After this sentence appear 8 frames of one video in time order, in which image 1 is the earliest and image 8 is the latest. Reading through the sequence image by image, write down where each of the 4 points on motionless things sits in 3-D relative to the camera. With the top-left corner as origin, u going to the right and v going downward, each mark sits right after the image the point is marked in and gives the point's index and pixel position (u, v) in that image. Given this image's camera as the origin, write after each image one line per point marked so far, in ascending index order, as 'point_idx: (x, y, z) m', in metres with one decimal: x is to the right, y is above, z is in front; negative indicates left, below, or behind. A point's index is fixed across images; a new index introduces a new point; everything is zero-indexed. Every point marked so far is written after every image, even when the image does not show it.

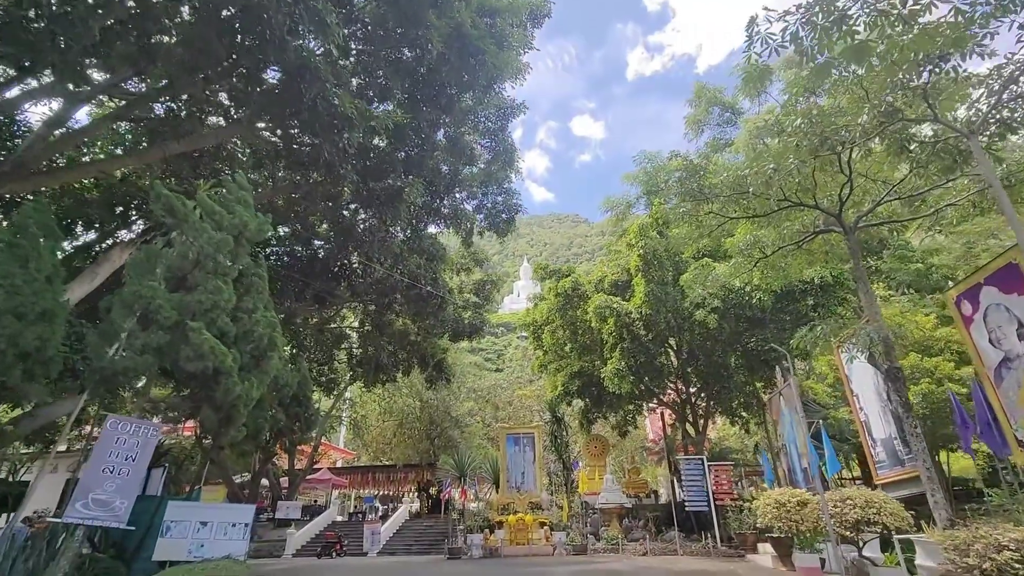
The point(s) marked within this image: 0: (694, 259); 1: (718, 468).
0: (+4.8, +0.8, +14.6) m
1: (+5.1, -4.4, +13.5) m
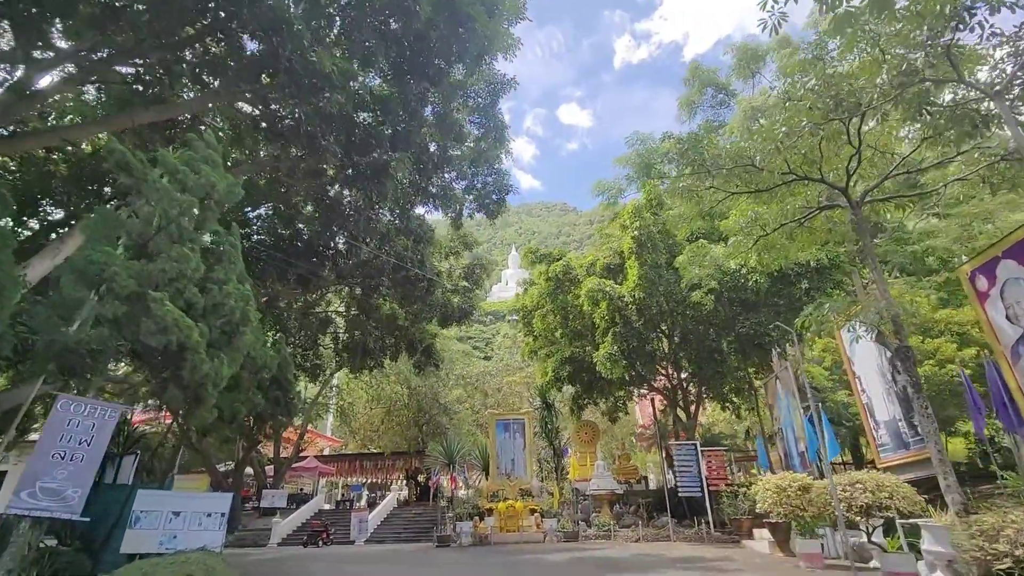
0: (+4.6, +1.2, +14.4) m
1: (+4.8, -4.0, +13.3) m
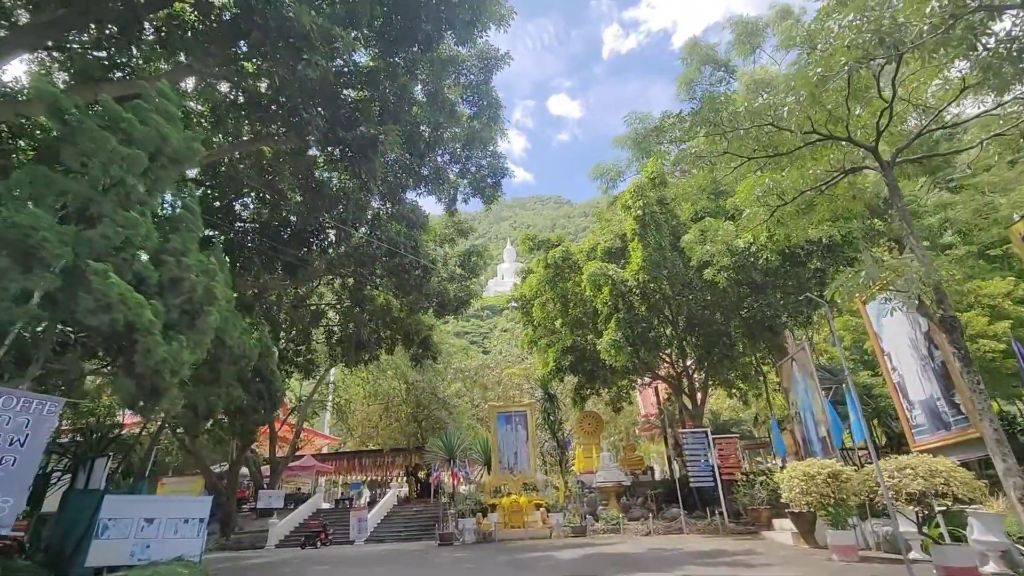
0: (+4.5, +1.7, +13.8) m
1: (+4.9, -3.6, +12.8) m
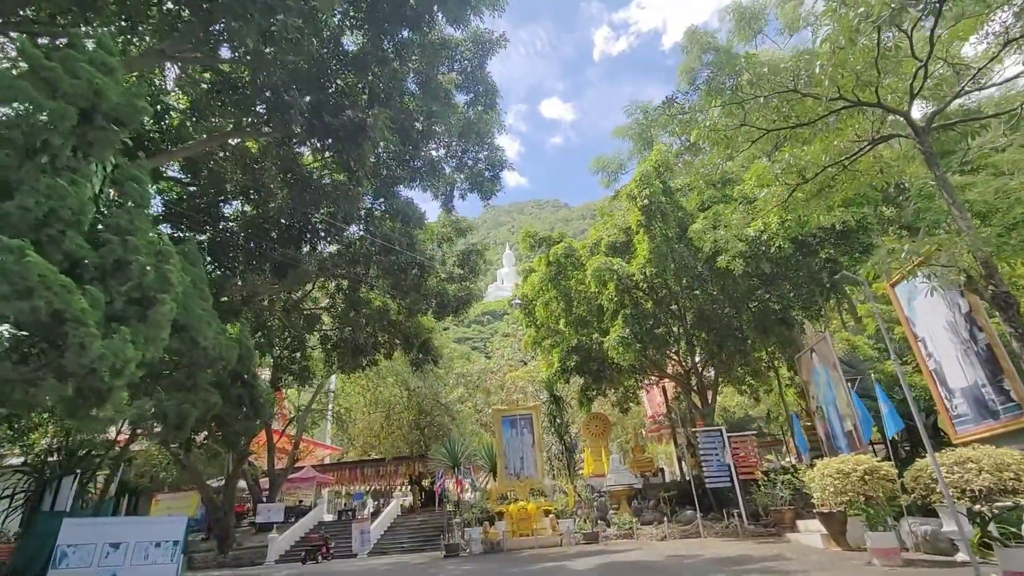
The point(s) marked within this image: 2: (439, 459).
0: (+4.5, +1.8, +13.3) m
1: (+5.1, -3.4, +12.2) m
2: (-2.2, -5.2, +16.6) m
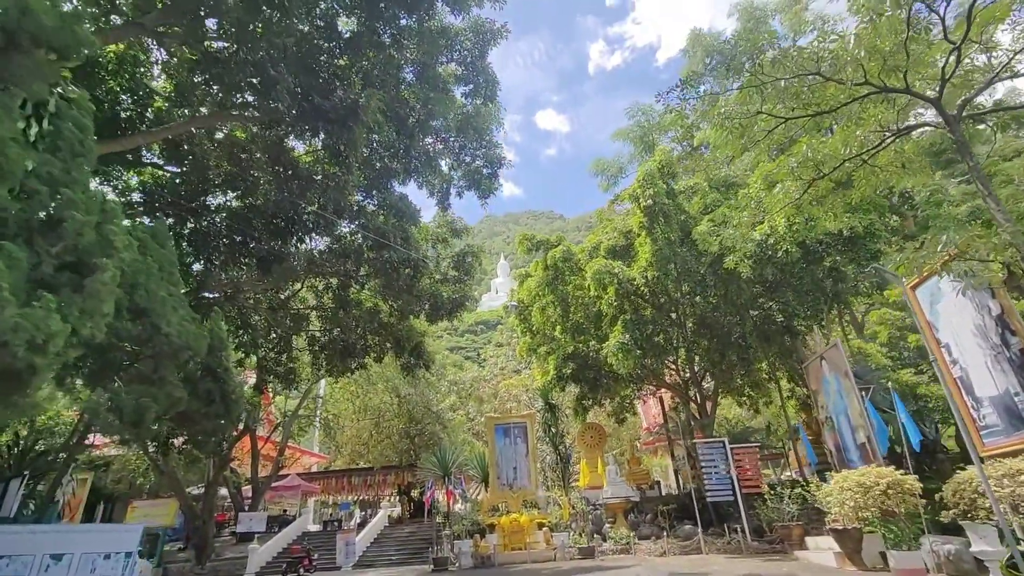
0: (+4.4, +1.7, +12.9) m
1: (+4.9, -3.5, +11.8) m
2: (-2.4, -5.3, +16.0) m
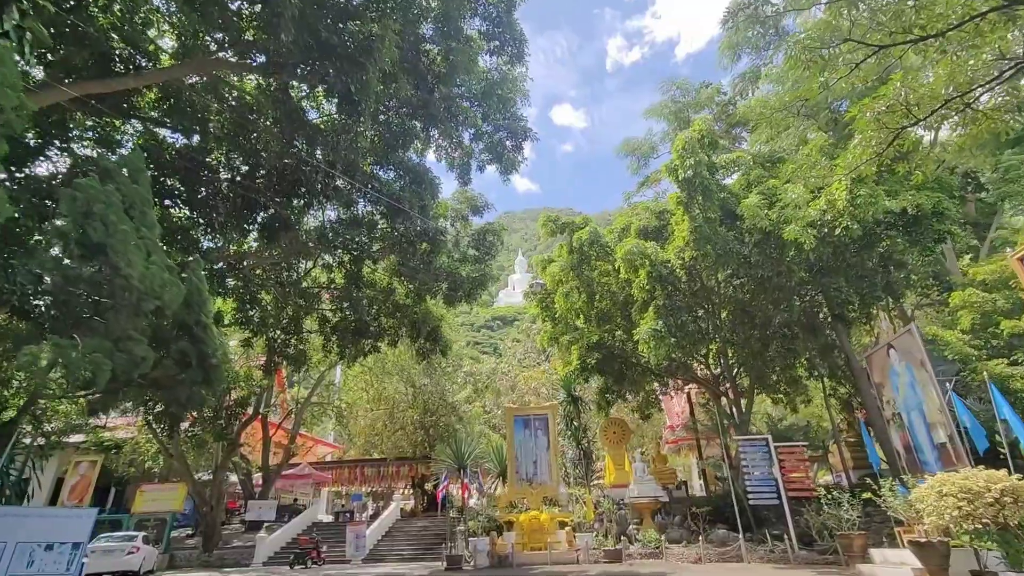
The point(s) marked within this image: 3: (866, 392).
0: (+5.0, +2.0, +11.9) m
1: (+5.3, -3.2, +10.7) m
2: (-1.9, -4.8, +15.2) m
3: (+8.3, -2.5, +12.9) m
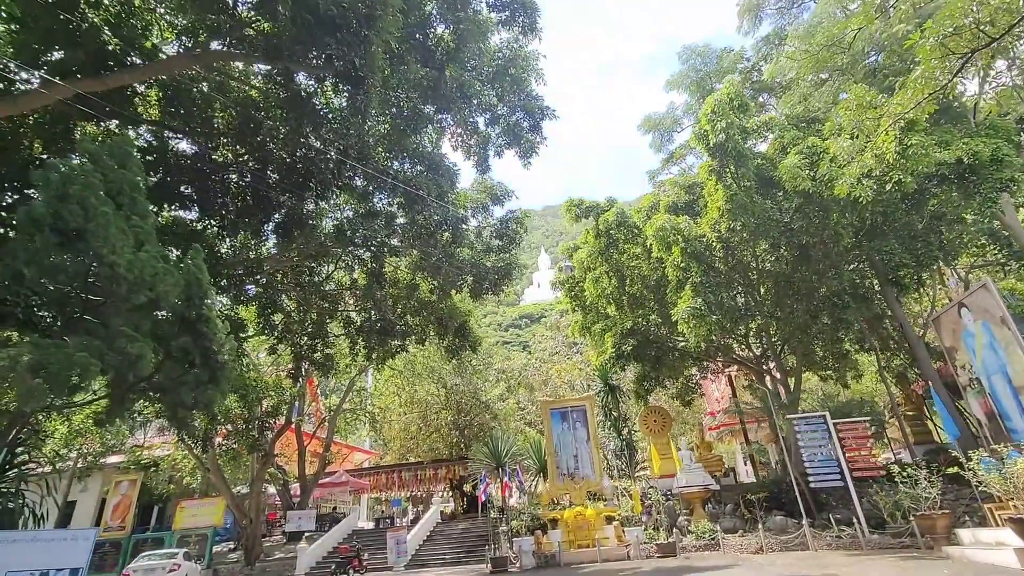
0: (+5.4, +2.6, +11.1) m
1: (+6.1, -2.5, +10.0) m
2: (-0.8, -4.6, +14.8) m
3: (+9.0, -1.6, +12.0) m
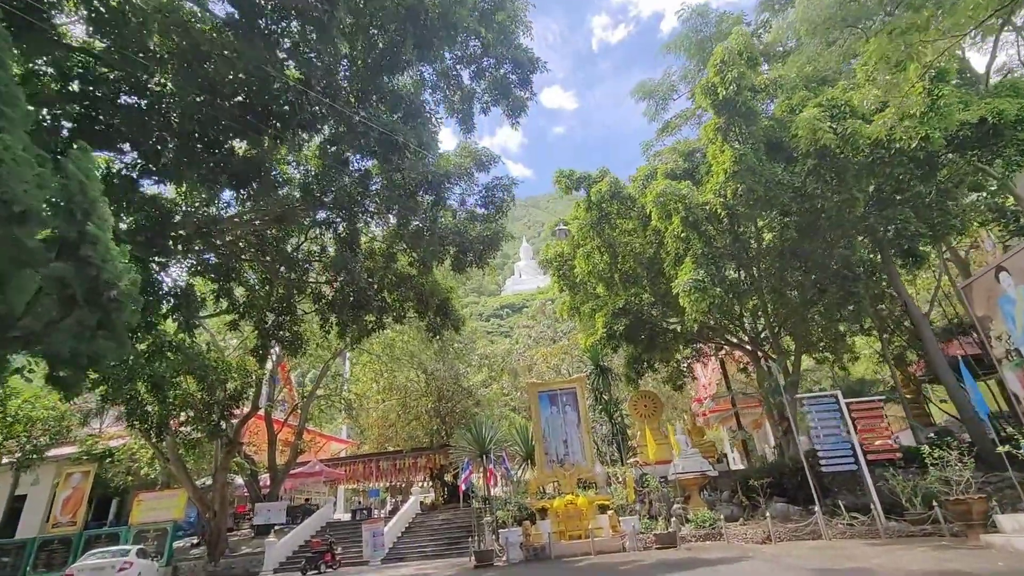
0: (+5.2, +3.2, +10.3) m
1: (+5.8, -2.0, +9.3) m
2: (-1.2, -4.0, +13.9) m
3: (+8.8, -1.1, +11.4) m
